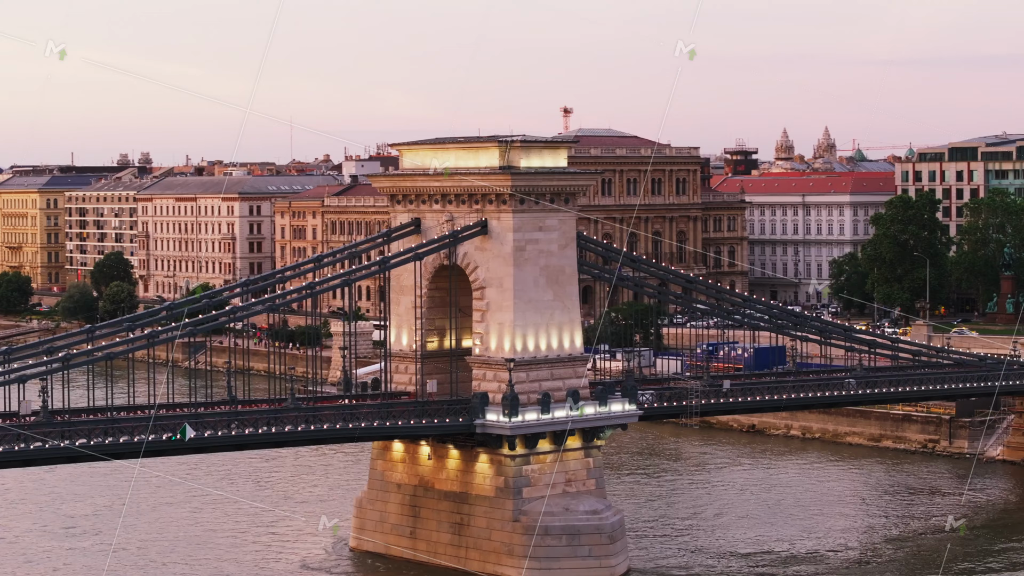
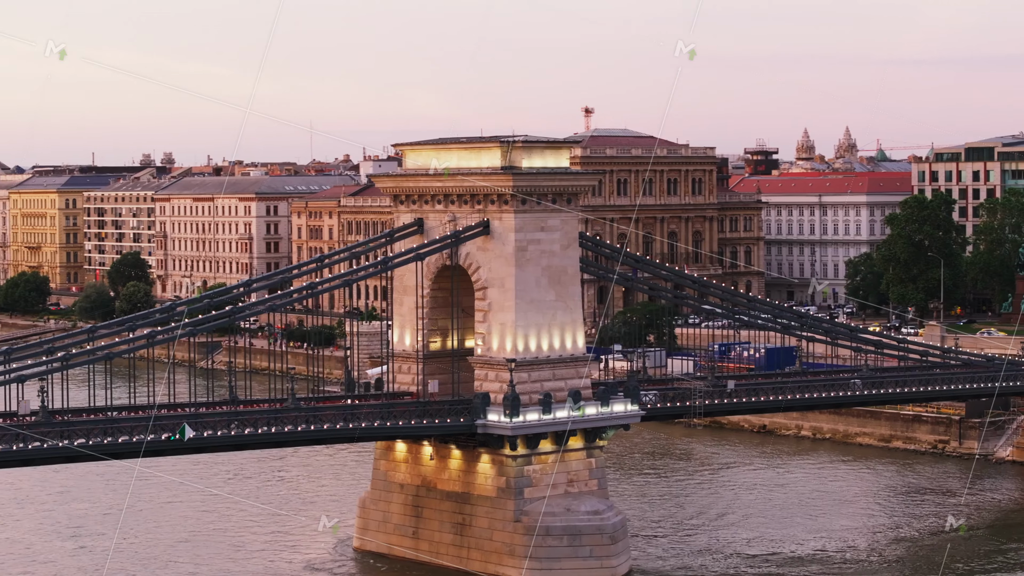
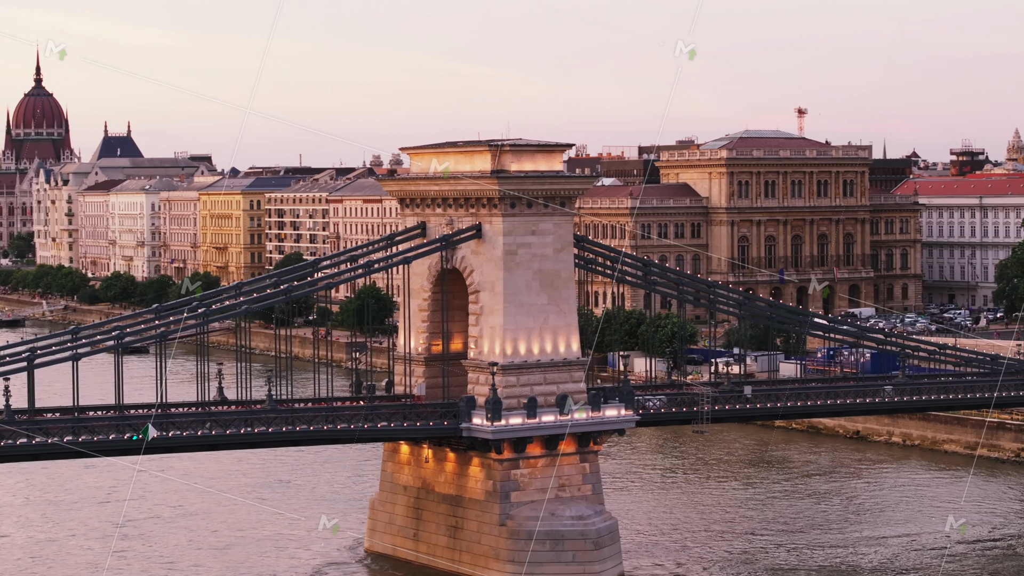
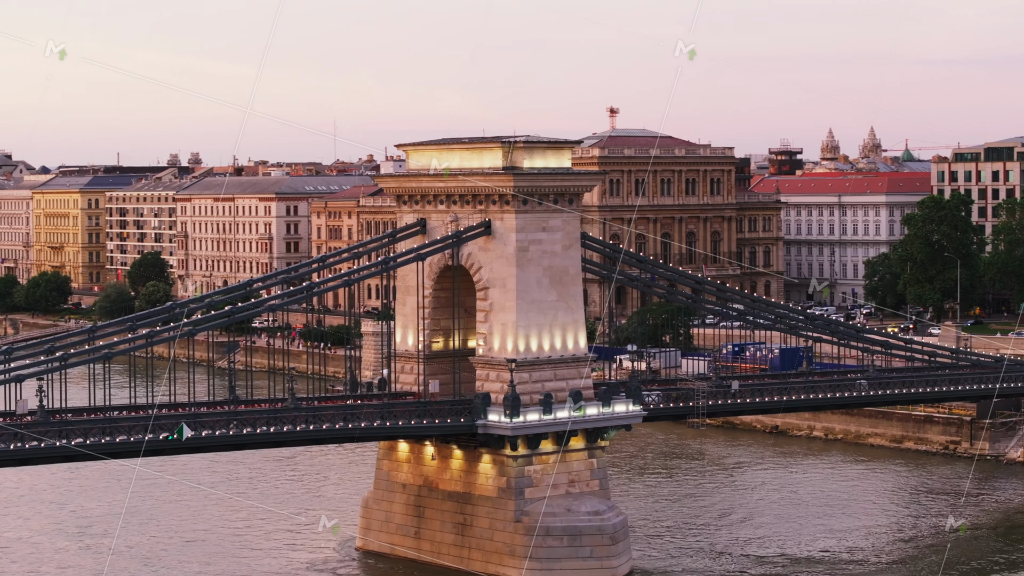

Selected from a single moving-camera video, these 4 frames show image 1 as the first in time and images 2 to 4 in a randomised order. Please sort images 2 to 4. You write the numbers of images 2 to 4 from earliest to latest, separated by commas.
2, 4, 3
